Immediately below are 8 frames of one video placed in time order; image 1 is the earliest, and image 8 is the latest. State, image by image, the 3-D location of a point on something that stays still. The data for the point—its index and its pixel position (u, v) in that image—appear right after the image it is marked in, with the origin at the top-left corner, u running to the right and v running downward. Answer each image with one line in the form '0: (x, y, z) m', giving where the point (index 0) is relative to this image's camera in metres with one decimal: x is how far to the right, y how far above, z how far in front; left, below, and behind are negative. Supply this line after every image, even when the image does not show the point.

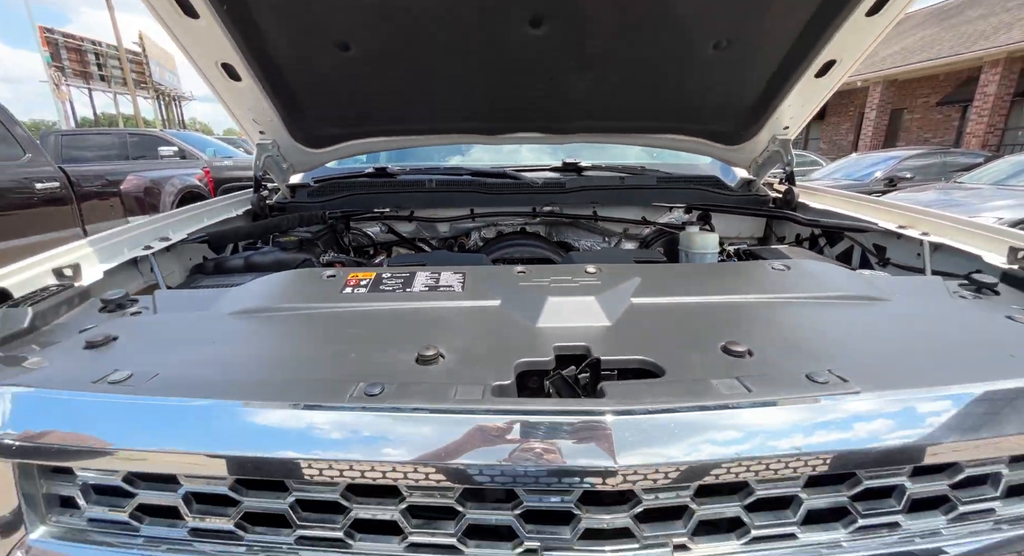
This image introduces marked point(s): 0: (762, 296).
0: (+0.4, 0.0, +0.8) m
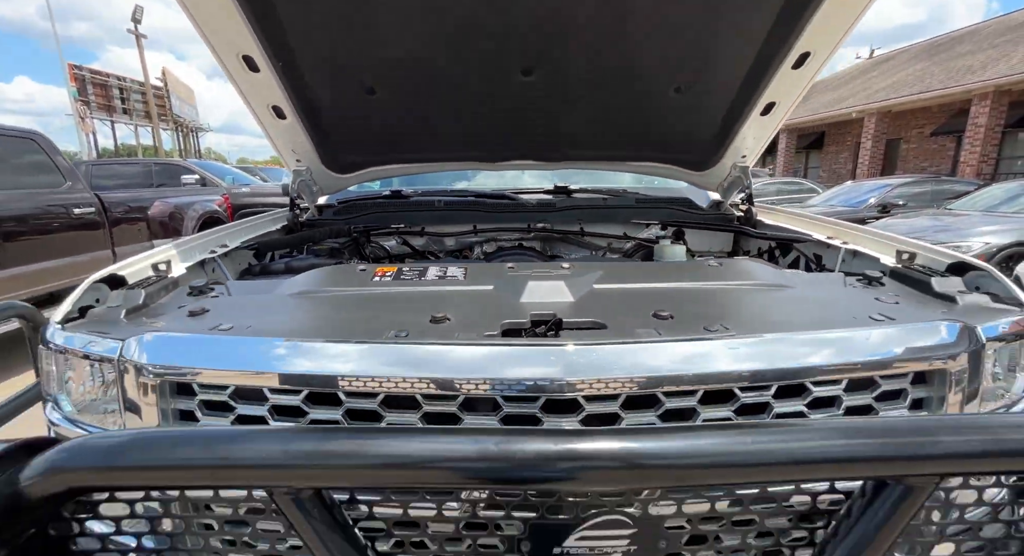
0: (+0.4, 0.0, +1.0) m
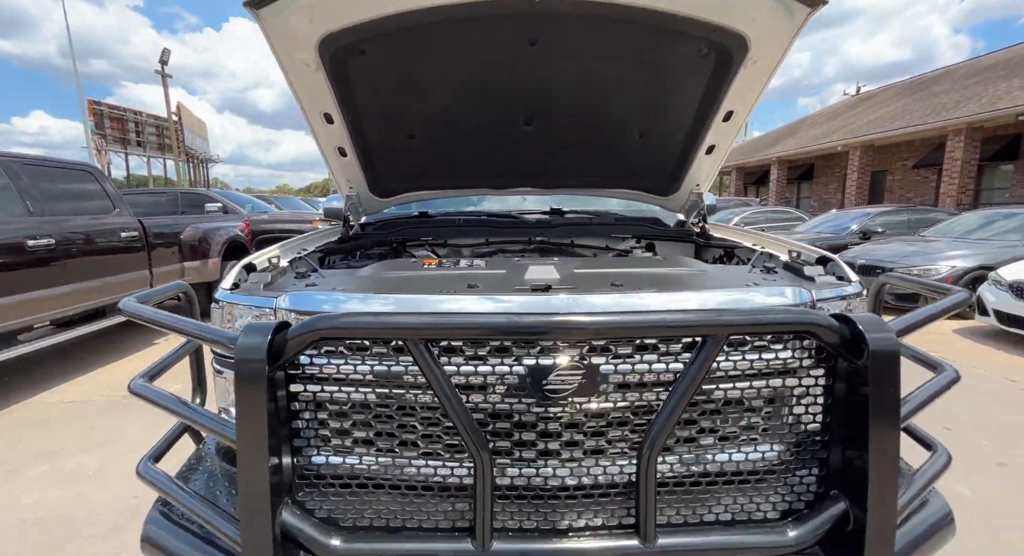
0: (+0.4, 0.0, +1.4) m
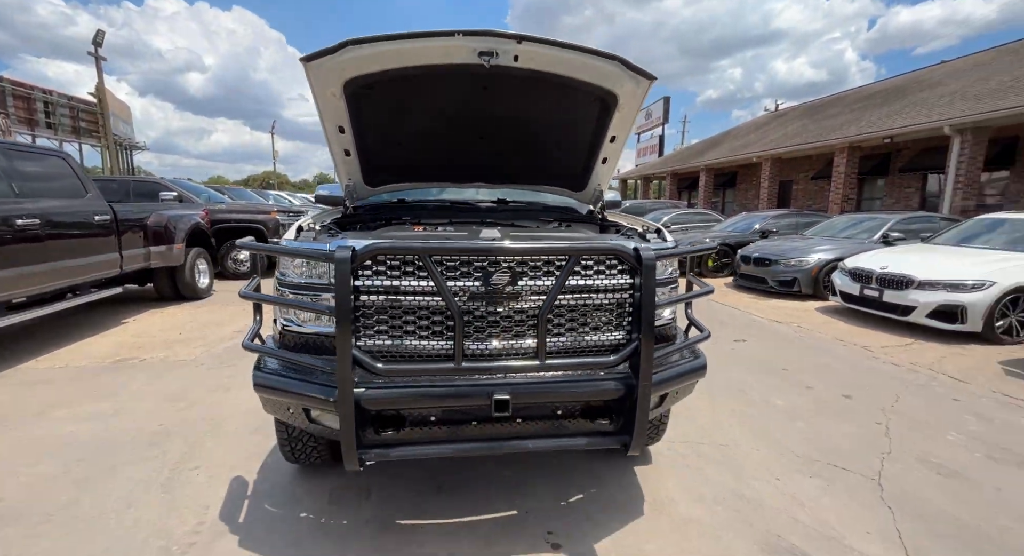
0: (+0.2, +0.2, +2.3) m
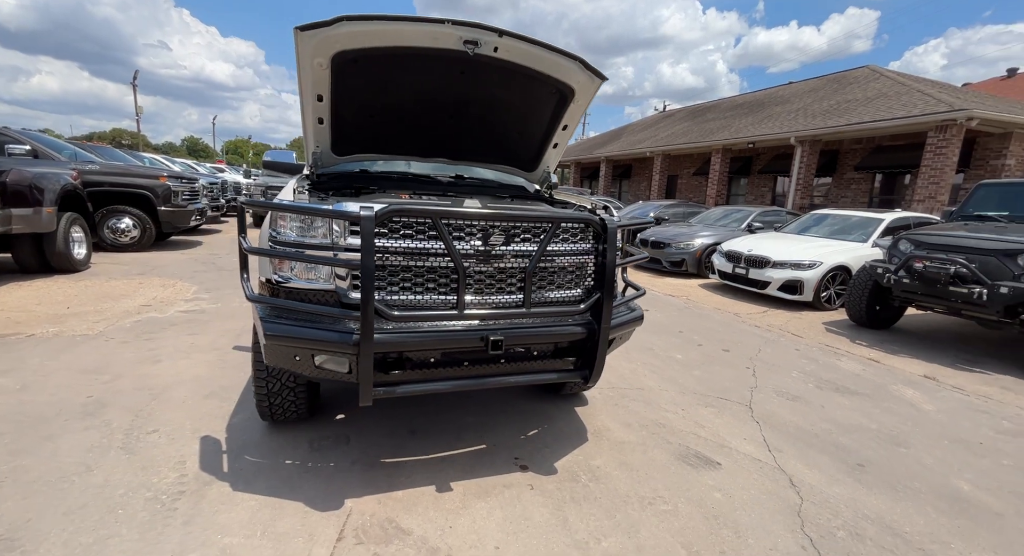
0: (+0.1, +0.4, +2.7) m
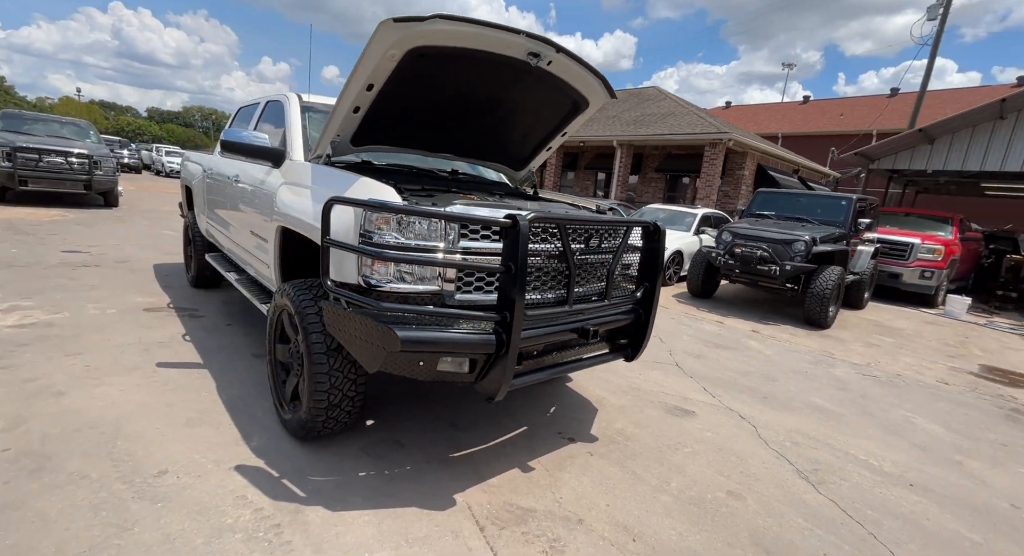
0: (+0.3, +0.4, +3.0) m
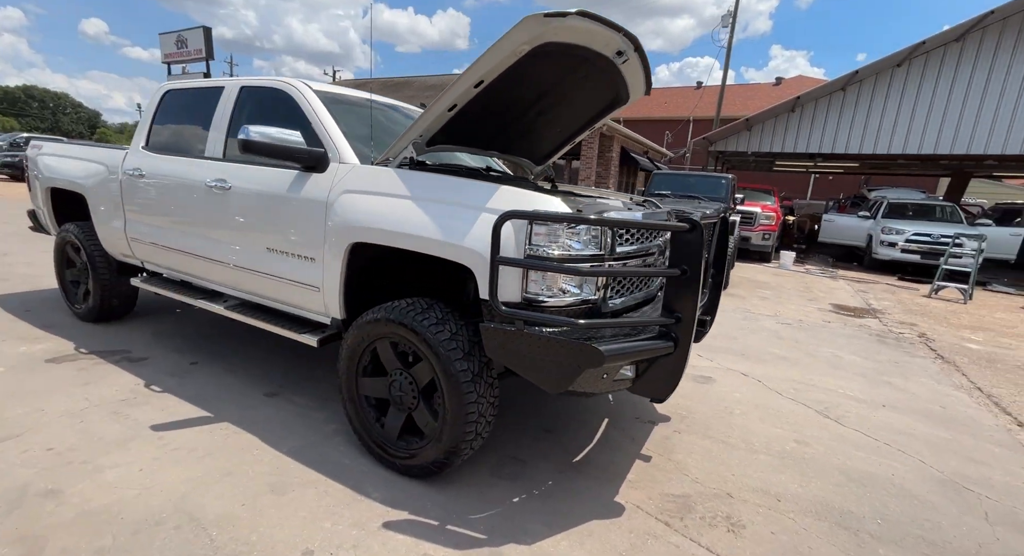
0: (+0.7, +0.5, +3.1) m
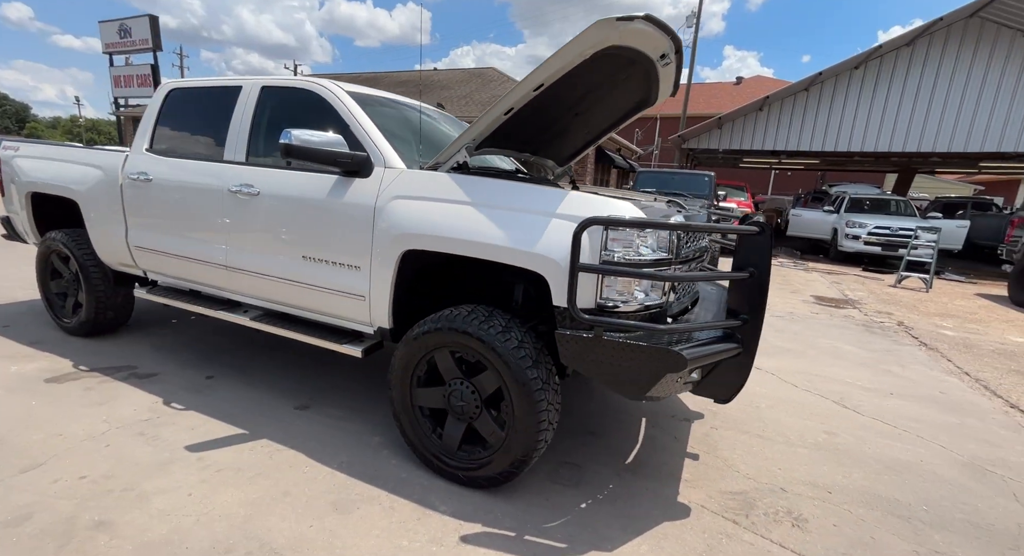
0: (+0.9, +0.5, +3.1) m
